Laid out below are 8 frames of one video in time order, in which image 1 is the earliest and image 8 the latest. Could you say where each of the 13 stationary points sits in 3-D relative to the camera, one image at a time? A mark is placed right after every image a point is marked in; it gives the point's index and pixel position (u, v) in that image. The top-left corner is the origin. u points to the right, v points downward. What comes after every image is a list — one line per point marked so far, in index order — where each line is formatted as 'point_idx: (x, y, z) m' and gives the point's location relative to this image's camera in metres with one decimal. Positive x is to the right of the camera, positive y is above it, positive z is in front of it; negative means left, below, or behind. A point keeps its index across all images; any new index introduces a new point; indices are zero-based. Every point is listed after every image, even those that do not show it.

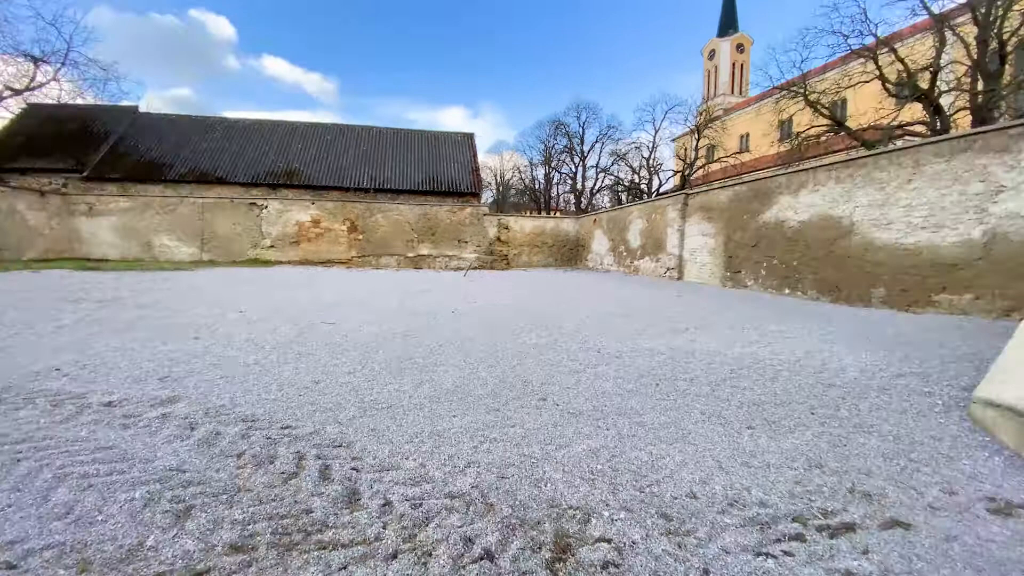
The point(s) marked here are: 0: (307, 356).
0: (-2.5, -0.7, +5.3) m
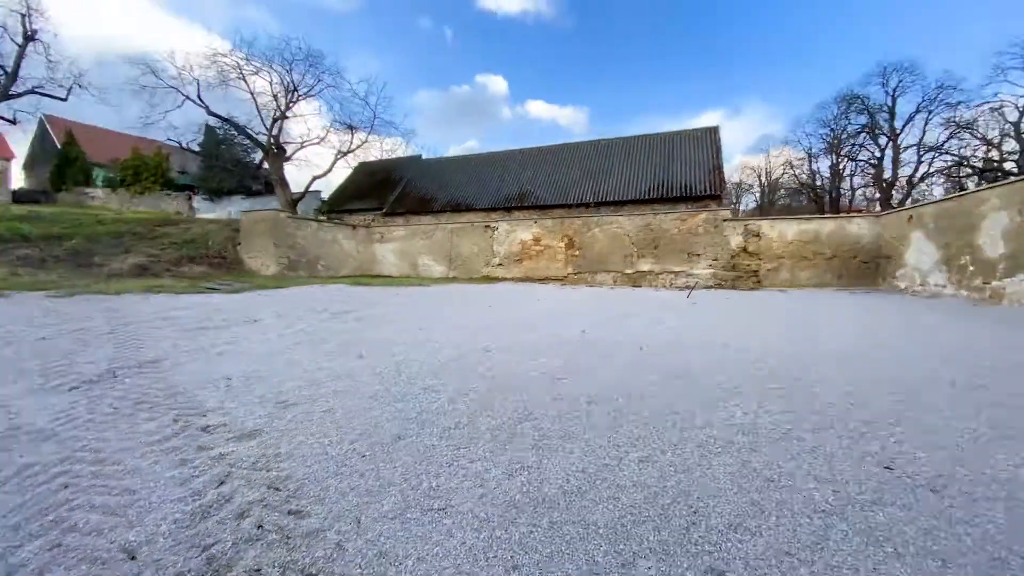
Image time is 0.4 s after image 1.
0: (-0.8, -1.0, +4.4) m
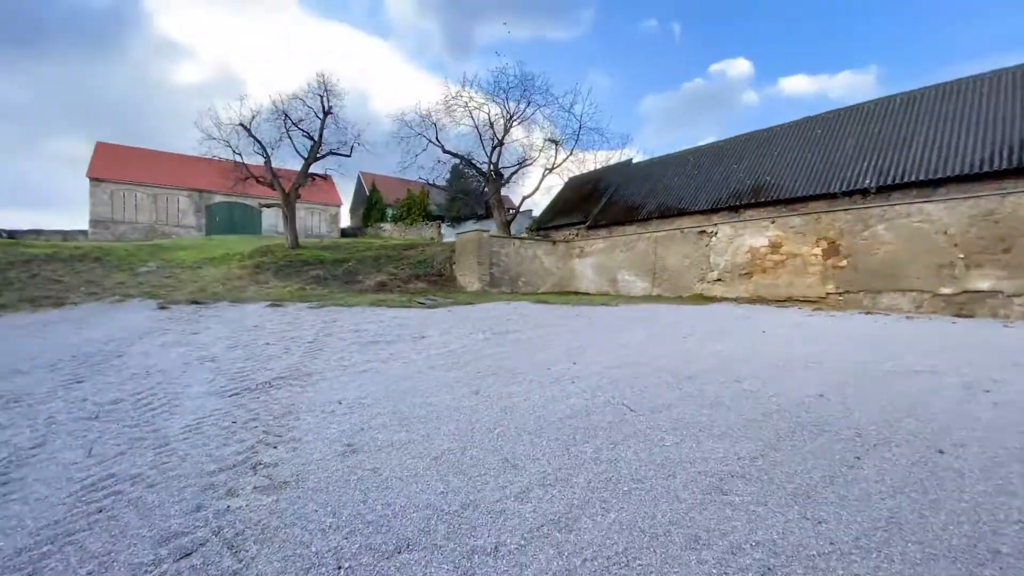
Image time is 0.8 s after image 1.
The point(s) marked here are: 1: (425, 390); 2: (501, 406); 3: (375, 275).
0: (+0.1, -1.2, +3.2) m
1: (-0.8, -1.1, +4.8) m
2: (-0.1, -1.1, +4.1) m
3: (-4.3, +0.4, +14.4) m
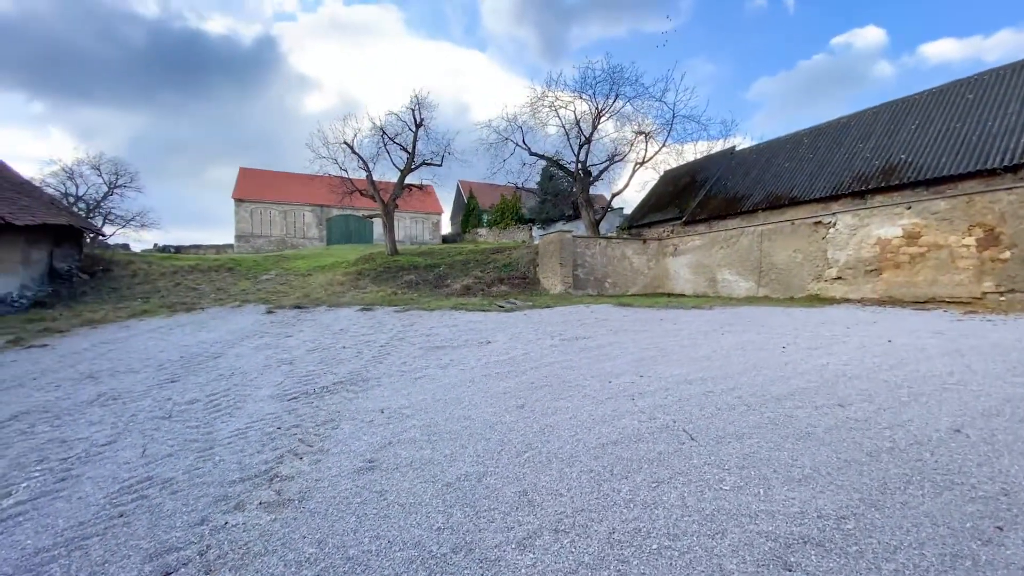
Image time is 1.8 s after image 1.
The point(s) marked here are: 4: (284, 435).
0: (+0.2, -1.2, +2.7) m
1: (-0.4, -1.1, +4.5) m
2: (+0.2, -1.2, +3.7) m
3: (-1.8, +0.3, +14.7) m
4: (-2.0, -1.3, +3.8) m
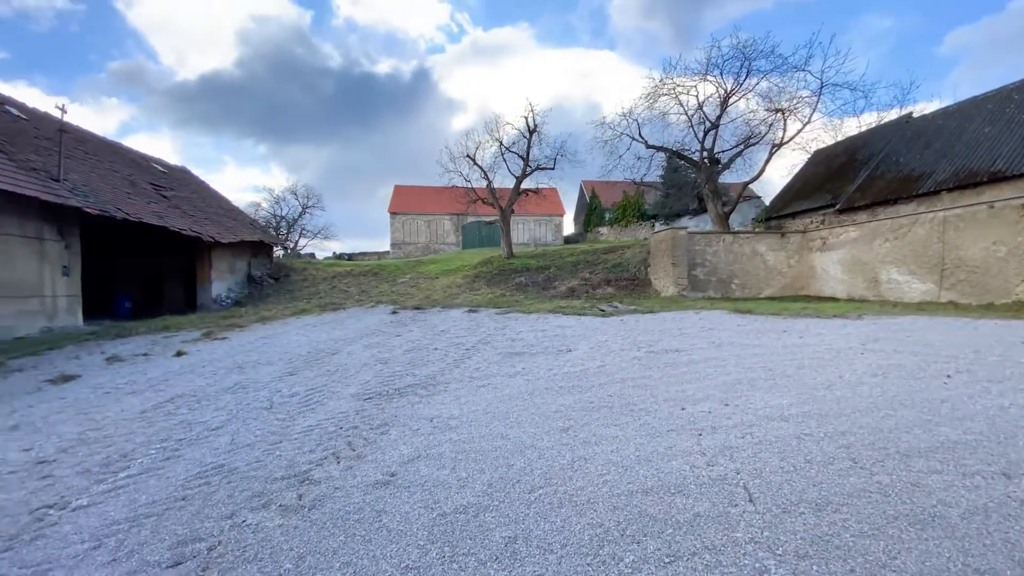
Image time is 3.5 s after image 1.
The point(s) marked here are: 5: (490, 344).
0: (+0.2, -1.3, +2.4) m
1: (+0.1, -1.2, +4.2) m
2: (+0.5, -1.2, +3.2) m
3: (+1.8, +0.2, +14.3) m
4: (-1.6, -1.4, +4.1) m
5: (-0.4, -1.0, +7.3) m
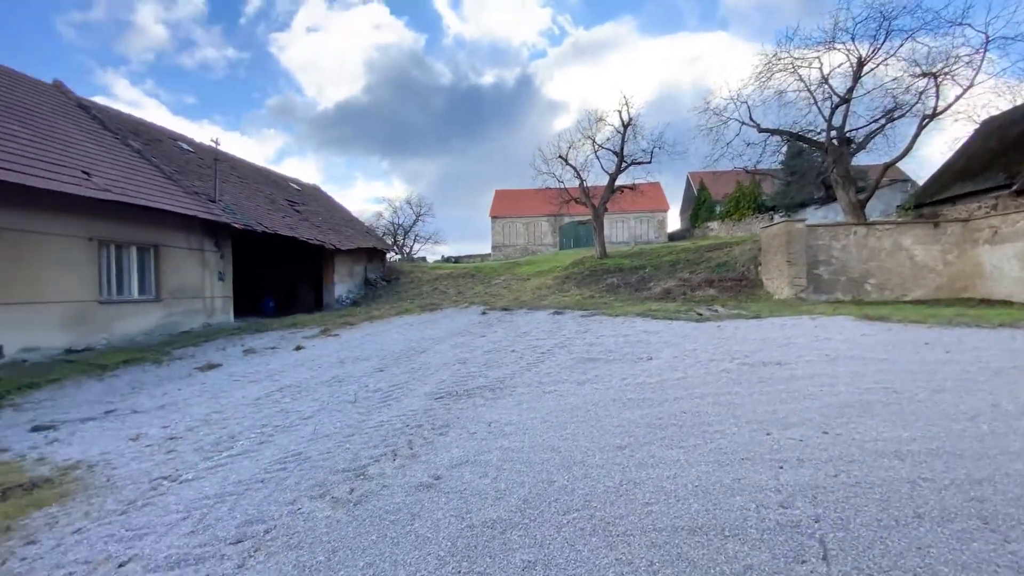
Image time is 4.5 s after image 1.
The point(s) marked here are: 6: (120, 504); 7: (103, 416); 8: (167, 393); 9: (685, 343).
0: (+0.3, -1.4, +2.2) m
1: (+0.7, -1.2, +4.0) m
2: (+0.8, -1.3, +3.0) m
3: (+4.7, +0.2, +13.4) m
4: (-1.1, -1.4, +4.2) m
5: (+0.9, -1.0, +7.1) m
6: (-2.9, -1.6, +3.2) m
7: (-5.2, -1.6, +5.5) m
8: (-5.1, -1.5, +6.4) m
9: (+2.7, -0.9, +6.9) m
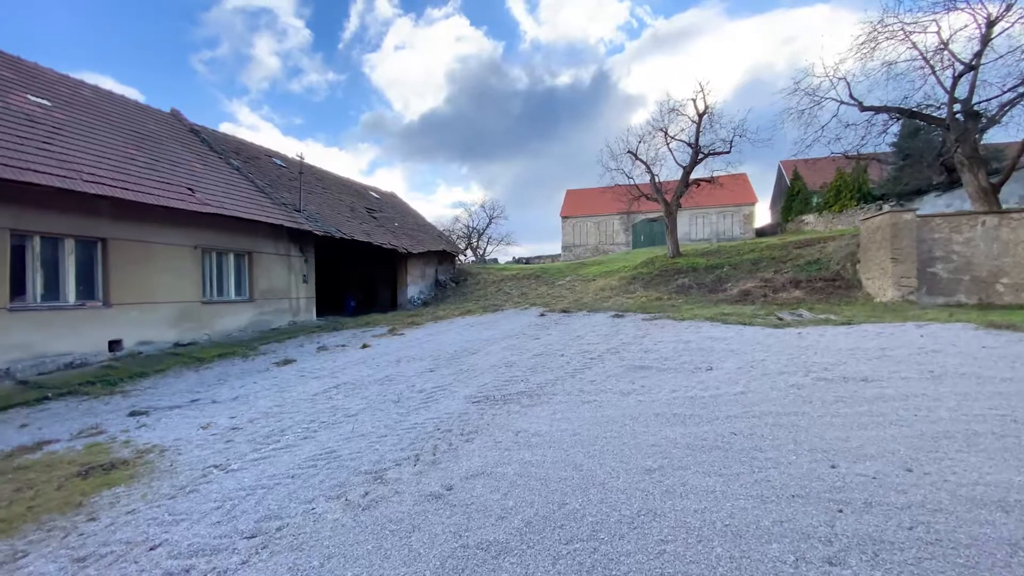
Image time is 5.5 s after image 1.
0: (+0.2, -1.4, +2.0) m
1: (+0.9, -1.3, +3.6) m
2: (+0.8, -1.3, +2.6) m
3: (+6.5, +0.2, +12.3) m
4: (-0.8, -1.4, +4.2) m
5: (+1.7, -1.0, +6.7) m
6: (-2.8, -1.6, +3.6) m
7: (-4.6, -1.7, +6.2) m
8: (-4.3, -1.6, +7.0) m
9: (+3.4, -0.9, +6.2) m
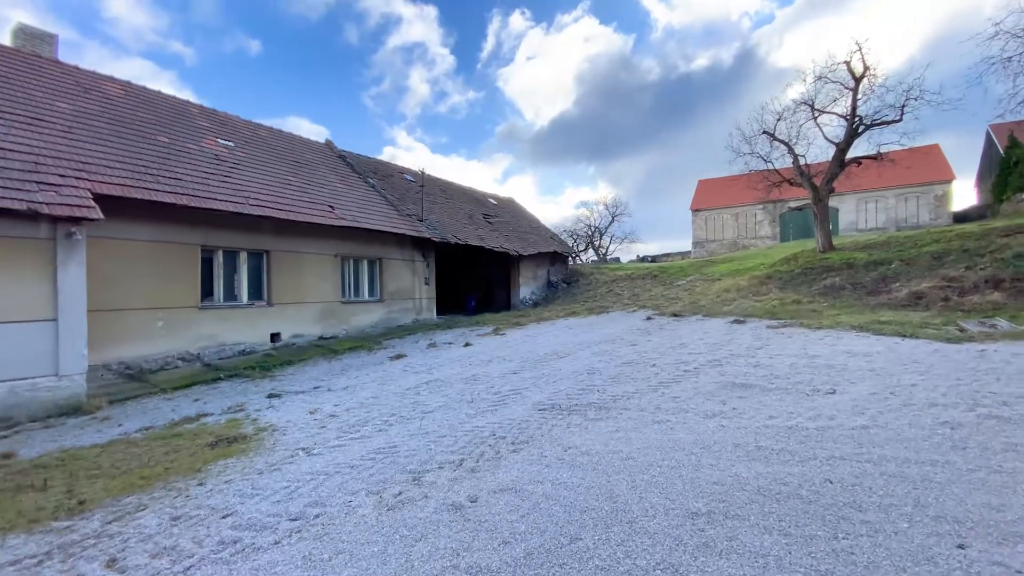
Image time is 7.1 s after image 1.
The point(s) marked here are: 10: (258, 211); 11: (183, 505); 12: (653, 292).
0: (0.0, -1.4, +1.7) m
1: (+1.2, -1.3, +3.1) m
2: (+0.8, -1.4, +2.2) m
3: (+9.0, +0.1, +9.7) m
4: (-0.2, -1.5, +4.2) m
5: (+2.8, -1.1, +5.9) m
6: (-2.4, -1.7, +4.1) m
7: (-3.3, -1.7, +7.2) m
8: (-2.8, -1.6, +7.9) m
9: (+4.3, -0.9, +4.8) m
10: (-5.7, +1.7, +9.8) m
11: (-2.5, -1.7, +3.4) m
12: (+5.4, -0.2, +16.4) m
